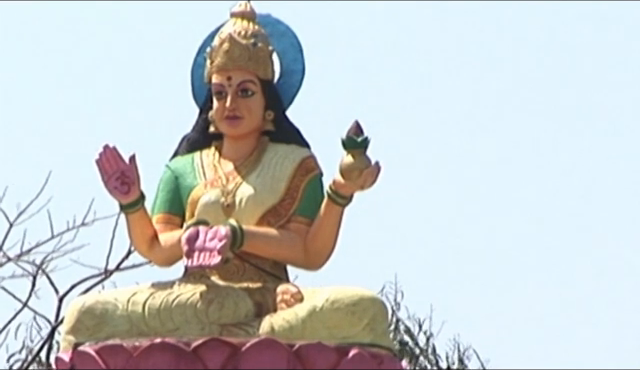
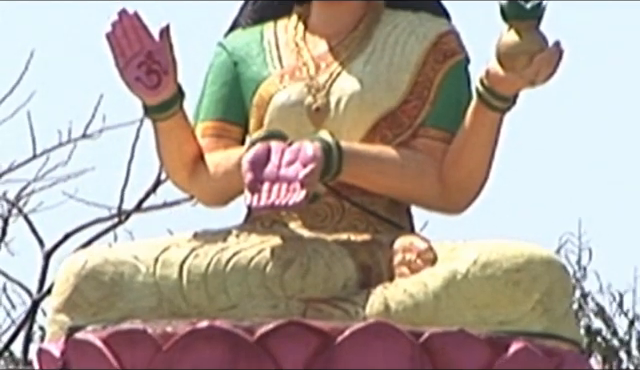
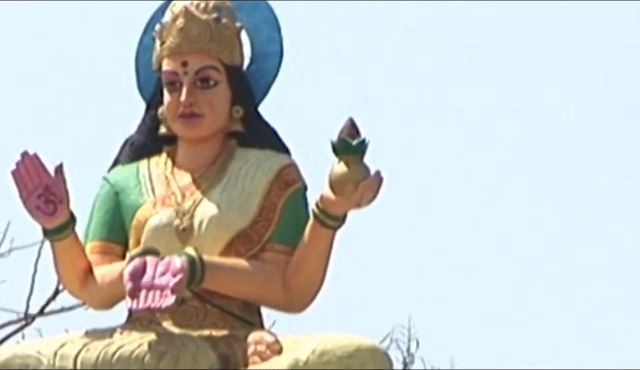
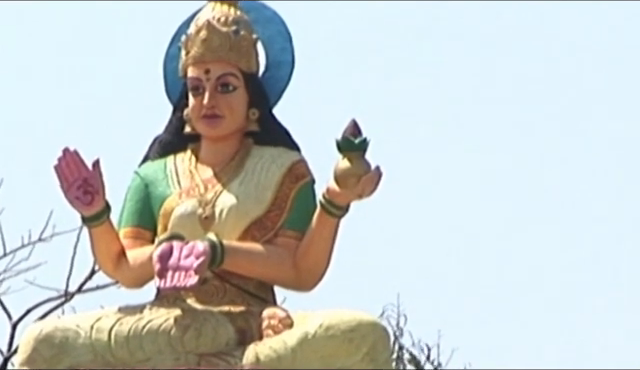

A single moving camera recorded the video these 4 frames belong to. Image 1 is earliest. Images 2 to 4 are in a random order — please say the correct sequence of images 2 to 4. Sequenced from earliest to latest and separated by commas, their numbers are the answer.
4, 3, 2
